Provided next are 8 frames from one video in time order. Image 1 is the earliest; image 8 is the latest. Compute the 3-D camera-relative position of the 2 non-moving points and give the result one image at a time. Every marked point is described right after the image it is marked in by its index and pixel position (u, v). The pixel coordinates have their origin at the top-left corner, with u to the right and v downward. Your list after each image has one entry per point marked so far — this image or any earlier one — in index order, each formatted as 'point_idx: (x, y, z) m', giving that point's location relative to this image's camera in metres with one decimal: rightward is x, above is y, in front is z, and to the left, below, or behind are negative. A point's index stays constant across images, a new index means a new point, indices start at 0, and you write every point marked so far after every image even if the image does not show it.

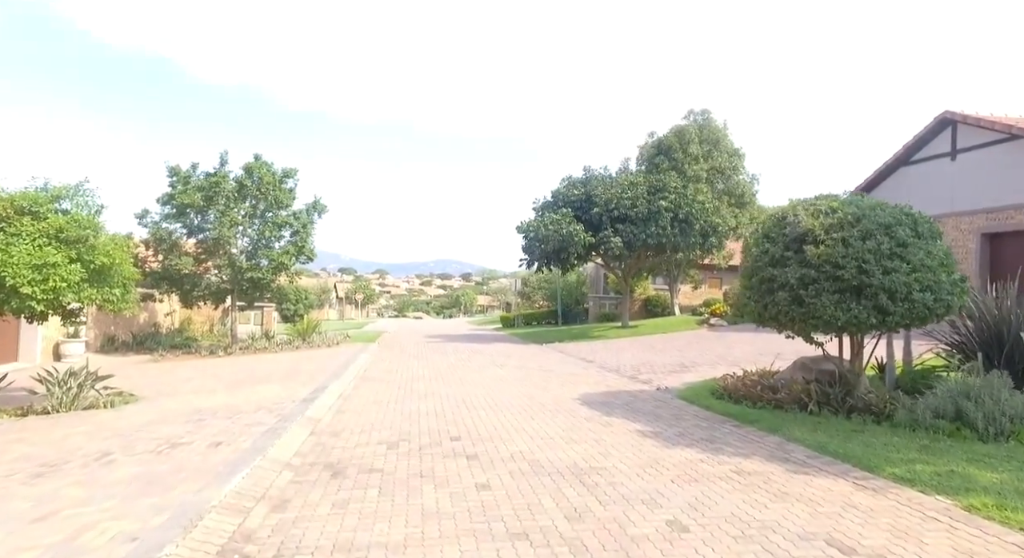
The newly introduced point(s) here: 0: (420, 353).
0: (-3.1, -2.6, +18.4) m
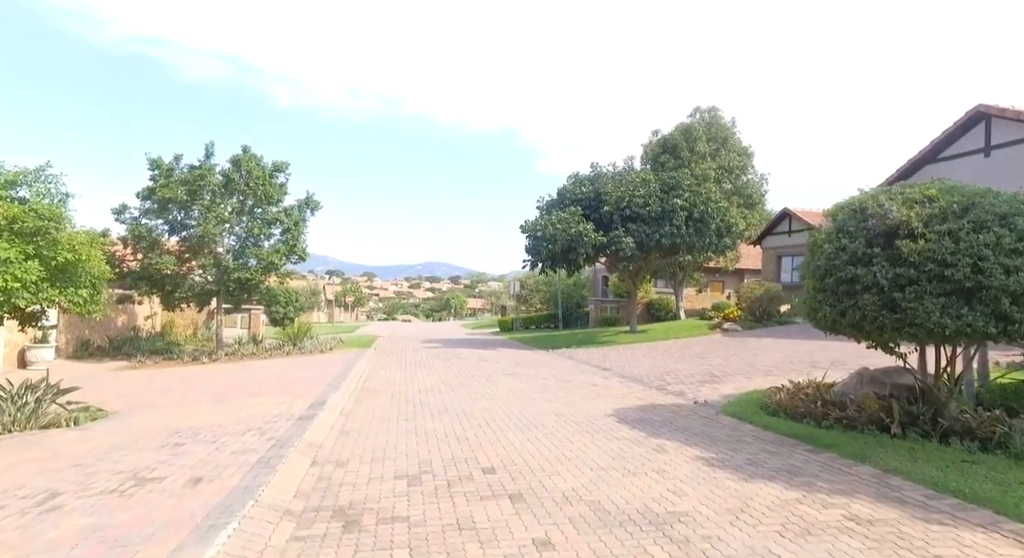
0: (-2.9, -2.6, +17.2) m
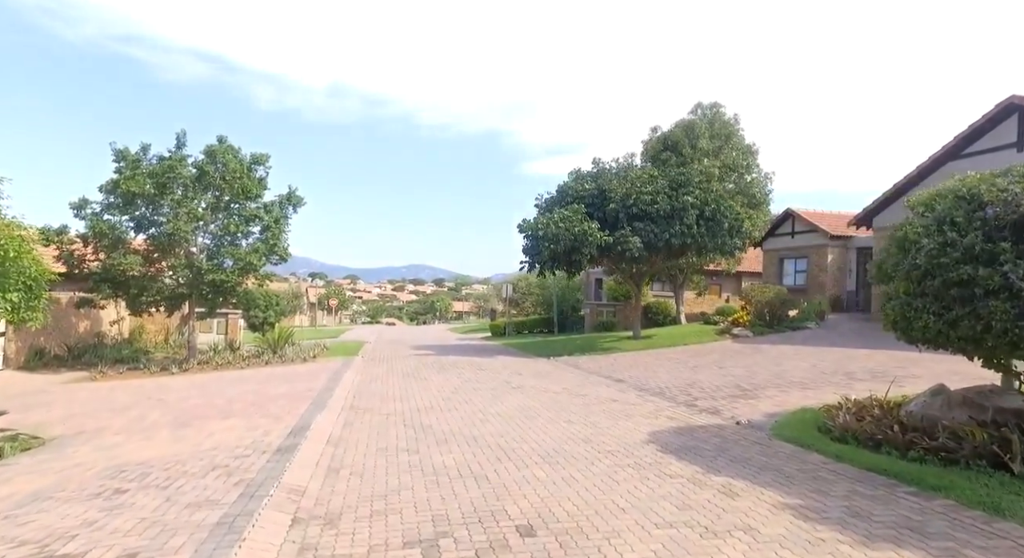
0: (-2.8, -2.7, +15.7) m
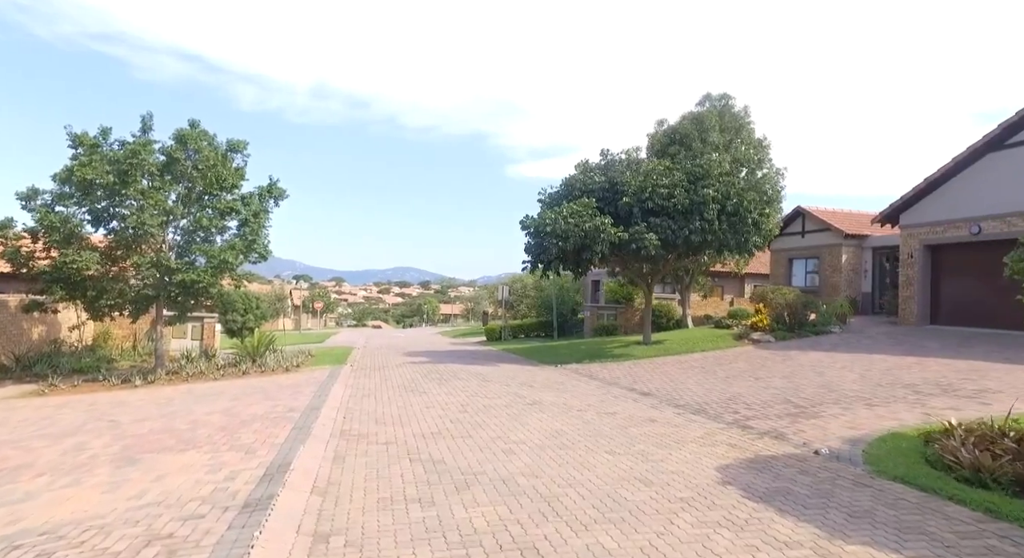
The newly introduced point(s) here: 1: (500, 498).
0: (-2.6, -2.7, +14.0) m
1: (-0.1, -2.2, +5.5) m
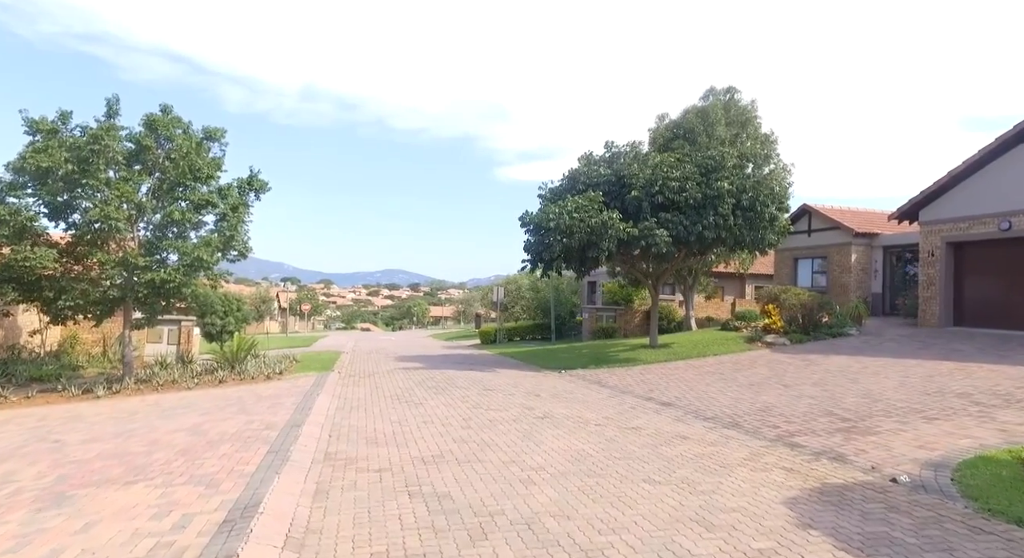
0: (-2.5, -2.7, +12.7) m
1: (+0.1, -2.1, +4.3) m
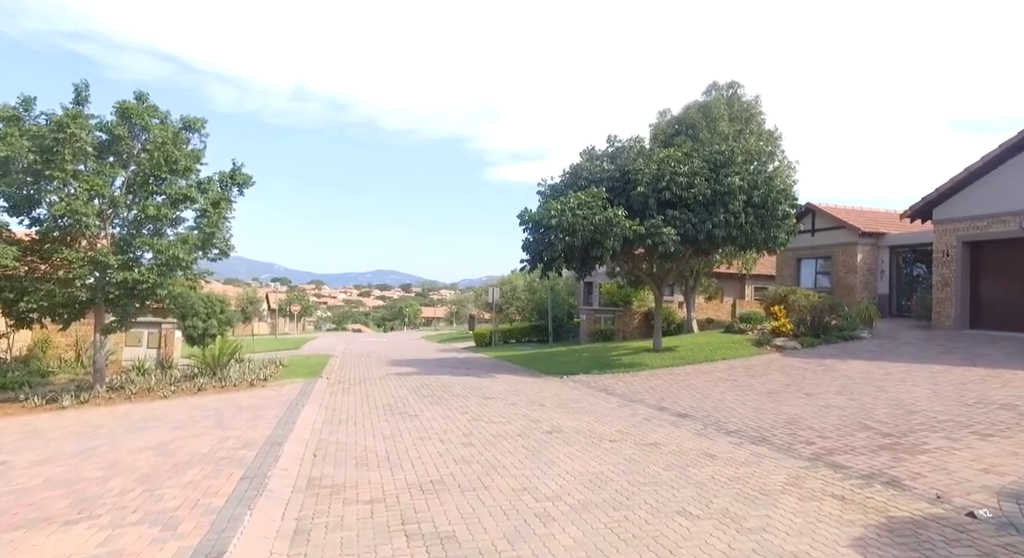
0: (-2.5, -2.7, +11.8) m
1: (+0.3, -2.1, +3.4) m
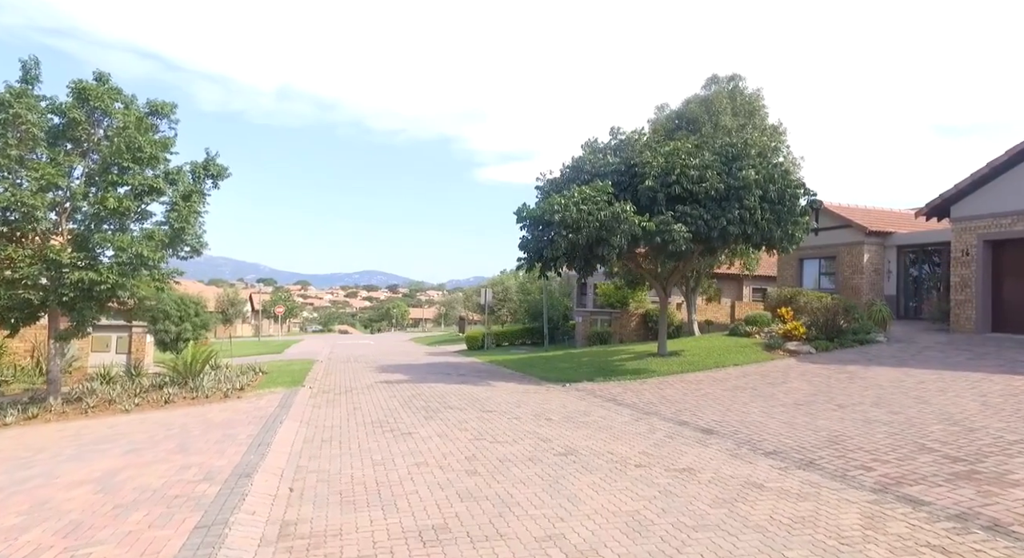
0: (-2.4, -2.7, +10.6) m
1: (+0.5, -2.1, +2.2) m
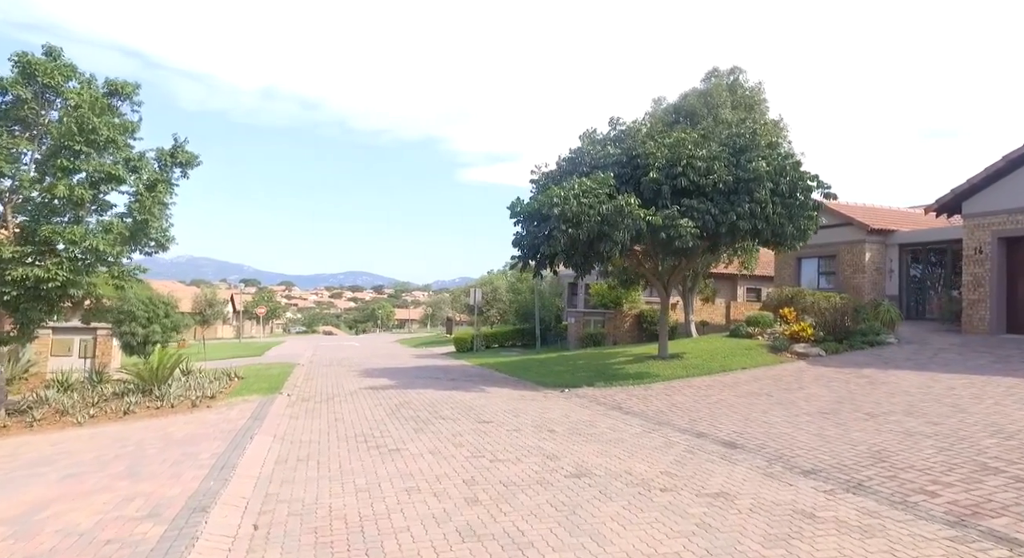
0: (-2.4, -2.6, +9.5) m
1: (+0.8, -2.1, +1.3) m
